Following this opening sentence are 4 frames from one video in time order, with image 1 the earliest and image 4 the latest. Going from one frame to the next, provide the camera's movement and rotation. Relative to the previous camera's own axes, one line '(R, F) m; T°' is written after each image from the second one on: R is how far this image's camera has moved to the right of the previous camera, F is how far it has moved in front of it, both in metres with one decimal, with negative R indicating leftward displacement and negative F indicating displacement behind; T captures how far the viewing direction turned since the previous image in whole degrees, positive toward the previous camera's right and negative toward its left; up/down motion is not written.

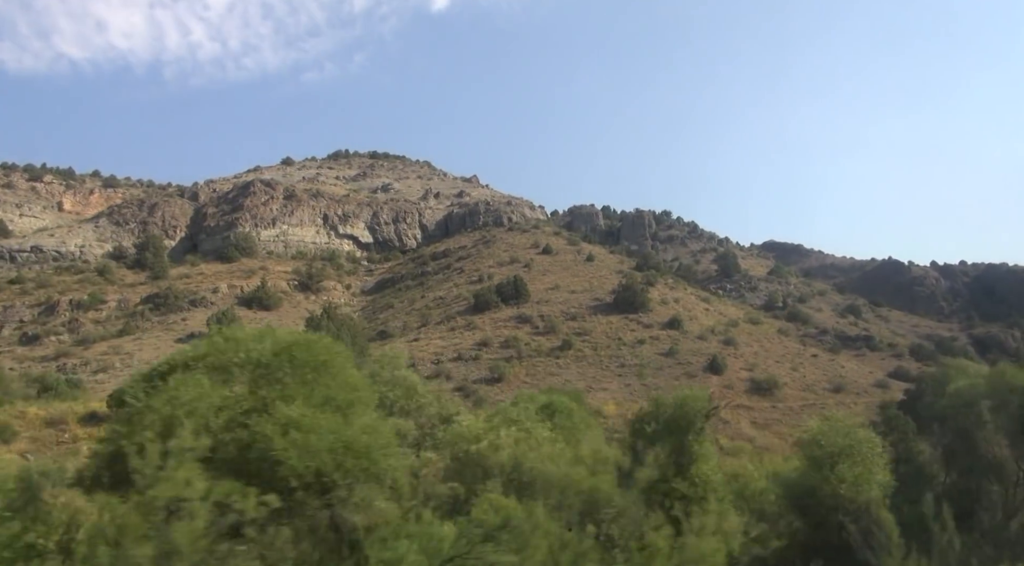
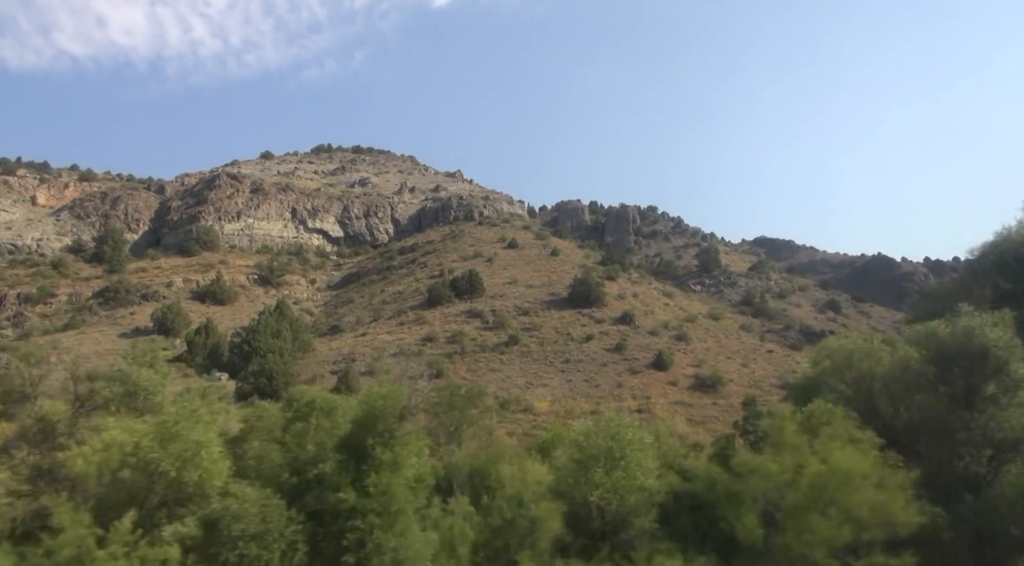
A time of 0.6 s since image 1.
(+6.6, +1.8) m; 0°
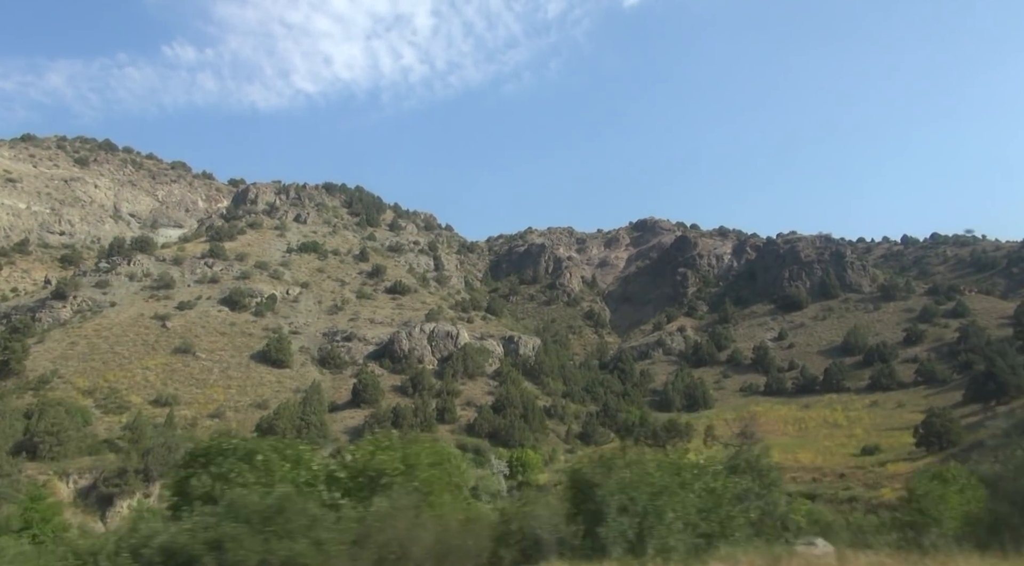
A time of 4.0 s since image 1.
(+12.1, +2.7) m; 0°
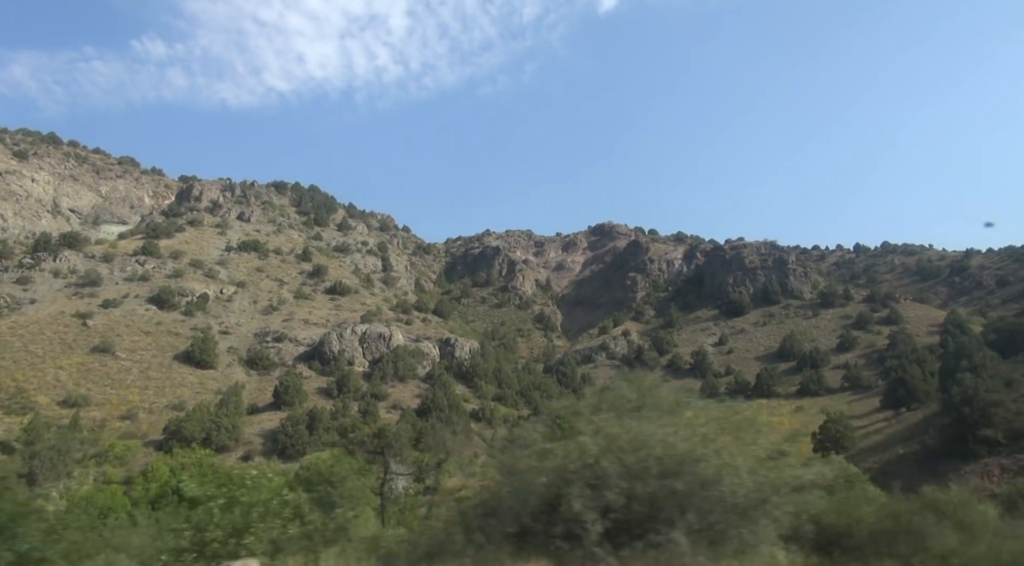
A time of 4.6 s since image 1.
(+2.5, +0.4) m; +2°
